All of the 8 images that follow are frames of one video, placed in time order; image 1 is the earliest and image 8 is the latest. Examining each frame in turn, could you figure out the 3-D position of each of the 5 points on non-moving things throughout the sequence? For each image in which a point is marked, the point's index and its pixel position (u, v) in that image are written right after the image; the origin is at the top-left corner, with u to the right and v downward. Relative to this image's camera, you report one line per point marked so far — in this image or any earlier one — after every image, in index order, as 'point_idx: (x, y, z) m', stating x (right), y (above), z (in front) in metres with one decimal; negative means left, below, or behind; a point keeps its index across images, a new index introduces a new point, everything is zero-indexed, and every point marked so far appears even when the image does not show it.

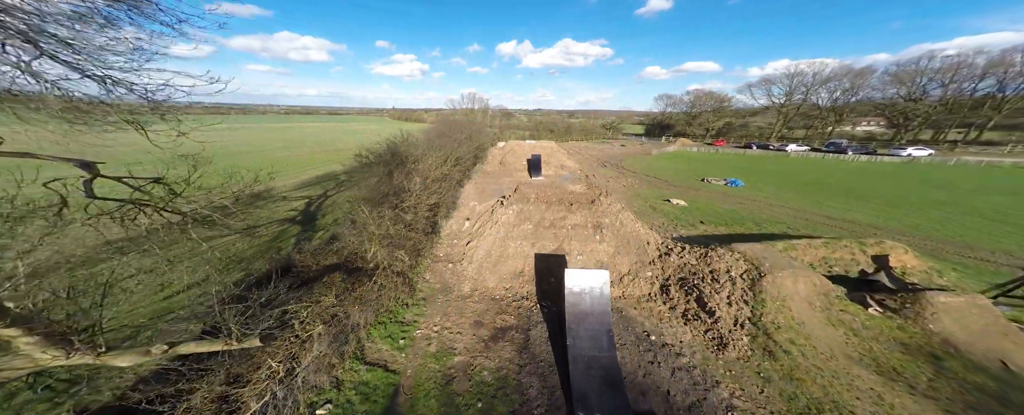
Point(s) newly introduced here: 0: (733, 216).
0: (+13.3, -0.5, +16.1) m
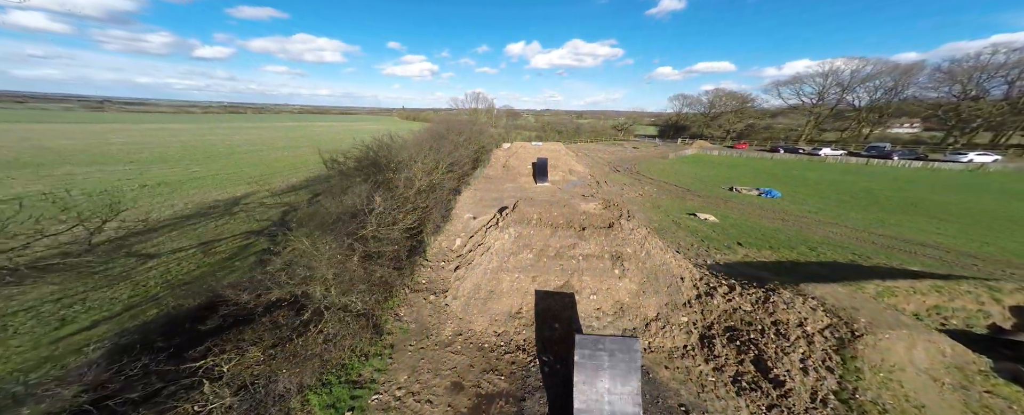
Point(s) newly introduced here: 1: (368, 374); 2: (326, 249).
0: (+13.2, -1.4, +13.3) m
1: (-3.9, -4.6, +7.3) m
2: (-5.7, -1.3, +8.2) m
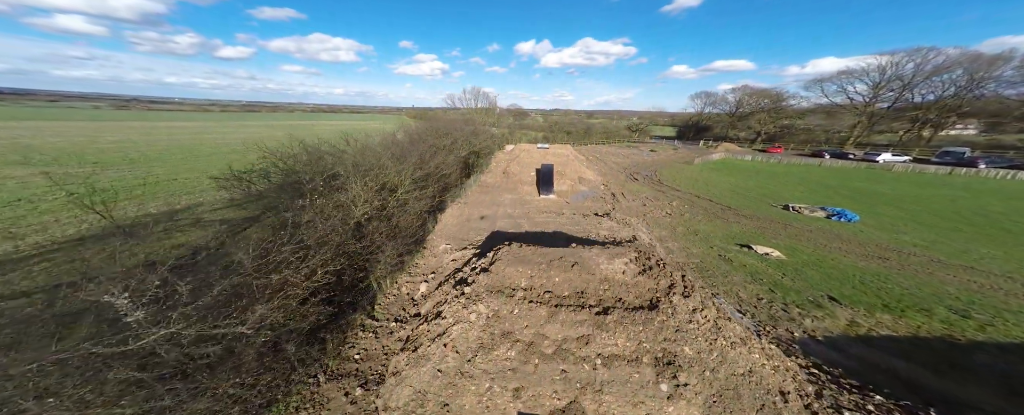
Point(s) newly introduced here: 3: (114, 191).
0: (+12.7, -2.7, +9.1) m
1: (-4.7, -5.6, +3.6) m
2: (-6.3, -2.4, +4.6) m
3: (-25.7, +0.9, +17.3) m
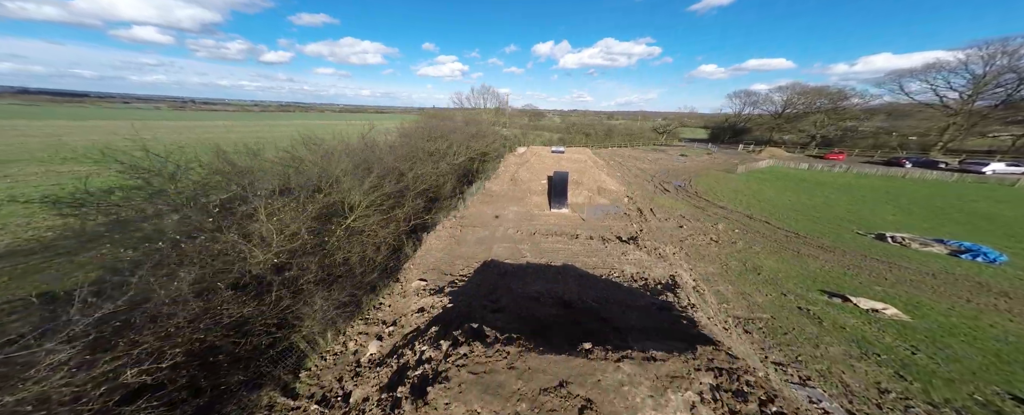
0: (+12.3, -3.9, +5.5) m
1: (-5.4, -6.3, +1.2) m
2: (-7.0, -3.0, +2.3) m
3: (-25.3, +0.7, +16.3) m
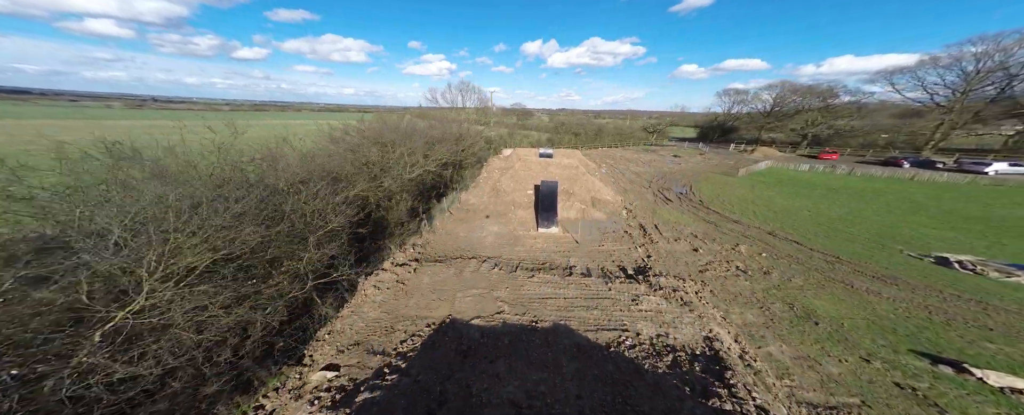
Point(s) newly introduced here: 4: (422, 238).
0: (+11.7, -4.5, +3.2) m
1: (-5.7, -7.3, -1.9) m
2: (-7.4, -4.0, -0.9) m
3: (-26.4, -0.6, +12.2) m
4: (-3.6, -1.2, +10.7) m
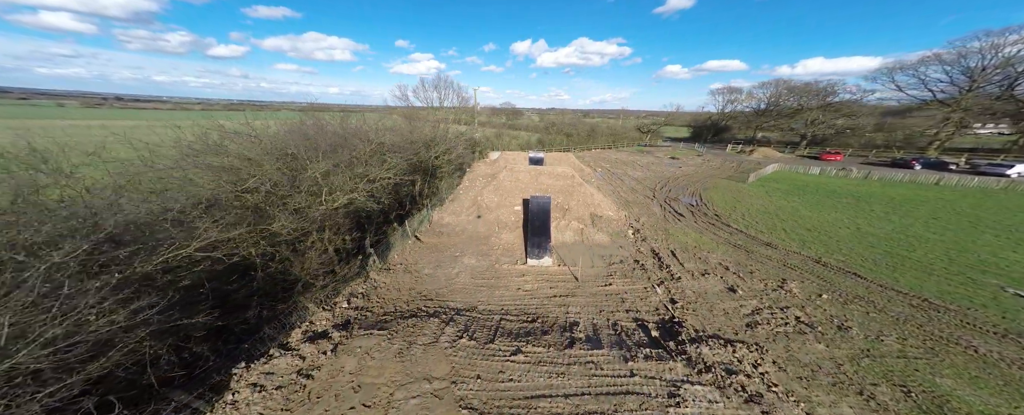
0: (+11.4, -5.3, +0.8) m
1: (-5.8, -8.3, -4.9) m
2: (-7.5, -5.1, -4.0) m
3: (-27.0, -1.9, +8.4) m
4: (-4.2, -2.1, +7.8) m
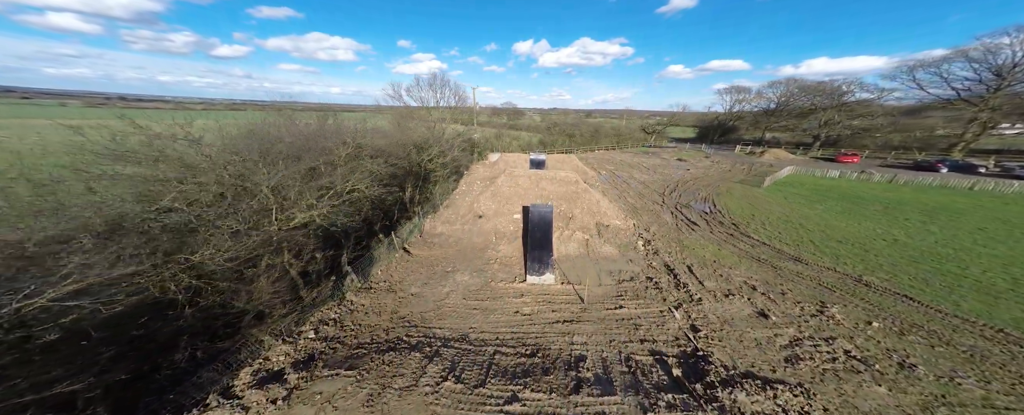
0: (+11.3, -5.7, -0.3) m
1: (-6.0, -8.6, -5.9) m
2: (-7.7, -5.4, -5.0) m
3: (-27.1, -2.2, +7.5) m
4: (-4.3, -2.5, +6.8) m
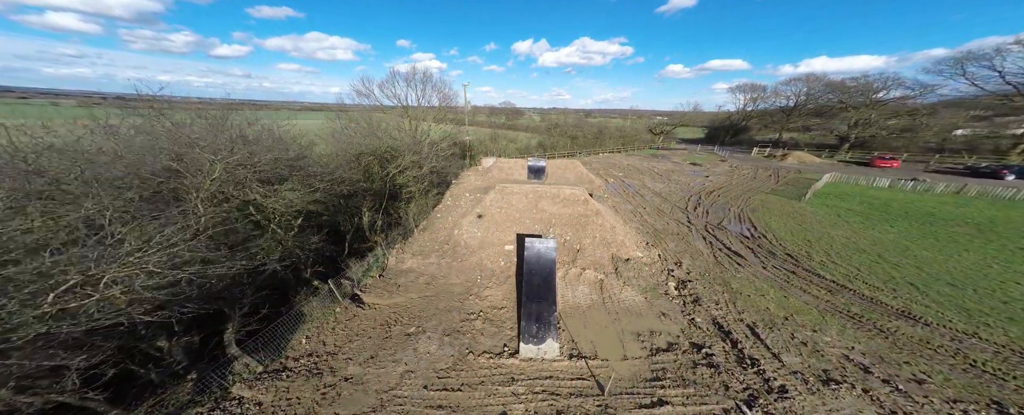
0: (+11.0, -6.6, -2.9) m
1: (-6.3, -9.6, -8.6) m
2: (-8.0, -6.3, -7.7) m
3: (-27.4, -3.2, +4.8) m
4: (-4.6, -3.4, +4.1) m
